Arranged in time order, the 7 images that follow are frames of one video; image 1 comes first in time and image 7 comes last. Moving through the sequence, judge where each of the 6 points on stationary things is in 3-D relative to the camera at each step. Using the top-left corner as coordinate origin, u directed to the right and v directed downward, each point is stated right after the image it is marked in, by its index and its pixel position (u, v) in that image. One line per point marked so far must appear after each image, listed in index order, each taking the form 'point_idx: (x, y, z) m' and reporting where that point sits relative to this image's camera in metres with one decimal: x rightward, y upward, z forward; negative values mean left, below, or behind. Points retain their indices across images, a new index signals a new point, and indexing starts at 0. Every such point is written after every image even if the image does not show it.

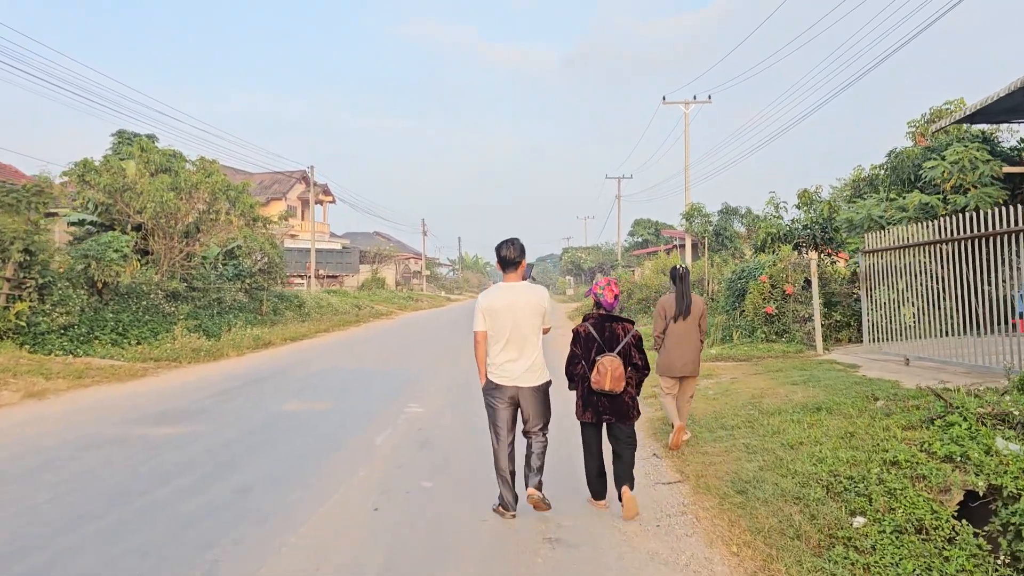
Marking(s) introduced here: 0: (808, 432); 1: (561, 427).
0: (+1.9, -0.9, +5.5) m
1: (+0.3, -1.1, +7.0) m
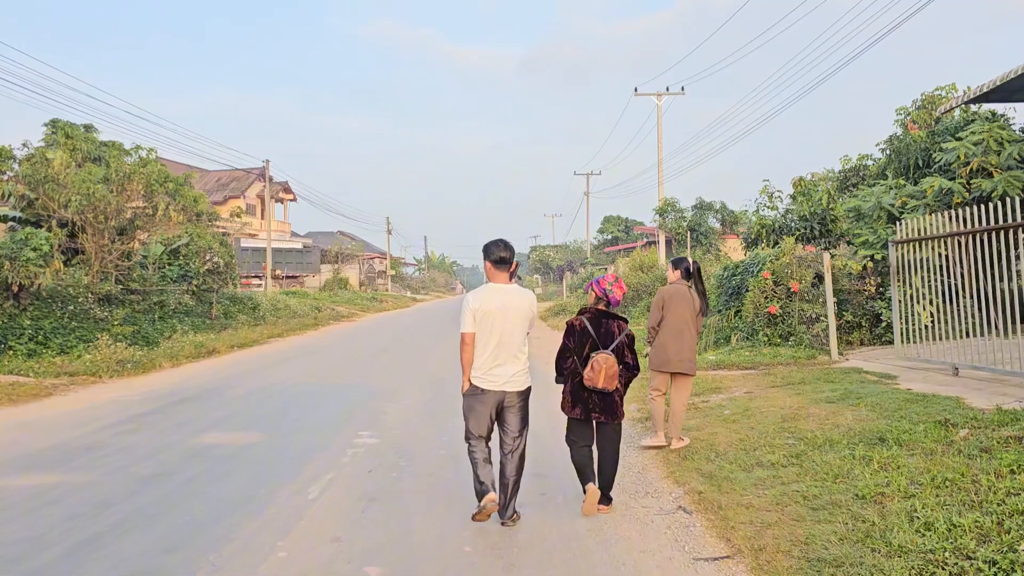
0: (+1.8, -0.9, +4.1) m
1: (+0.2, -1.1, +5.6) m
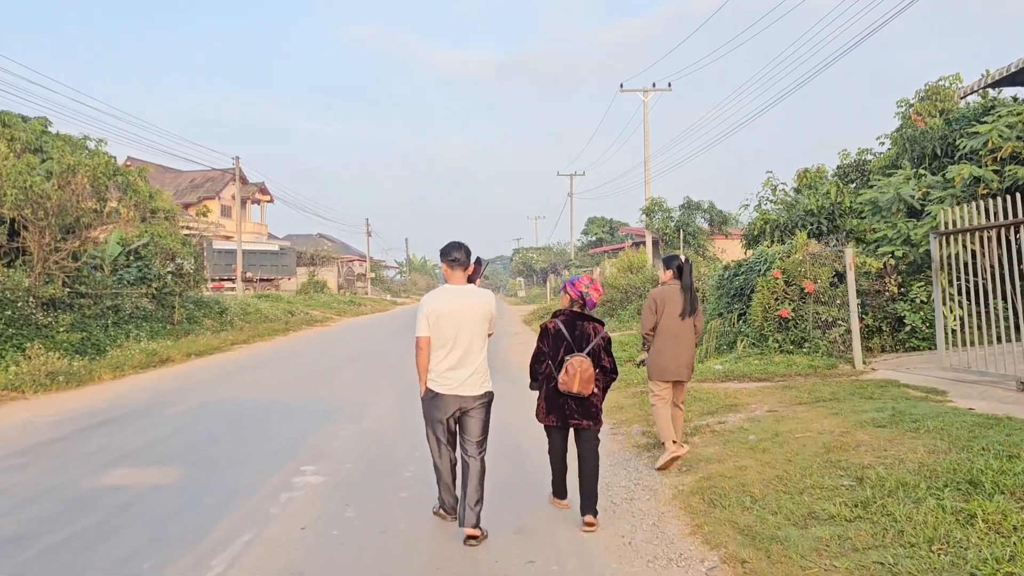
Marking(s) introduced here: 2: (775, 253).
0: (+1.7, -0.9, +3.0) m
1: (+0.1, -1.1, +4.4) m
2: (+3.1, +0.4, +10.1) m
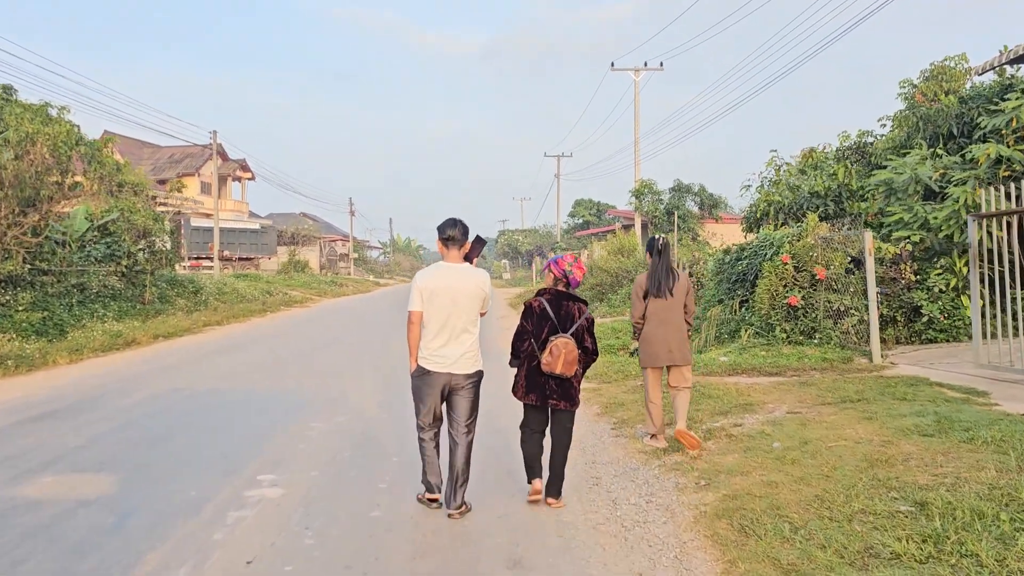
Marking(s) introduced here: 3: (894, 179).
0: (+1.7, -0.9, +2.3) m
1: (0.0, -1.1, +3.7) m
2: (+3.0, +0.6, +9.4) m
3: (+4.3, +1.2, +9.6) m
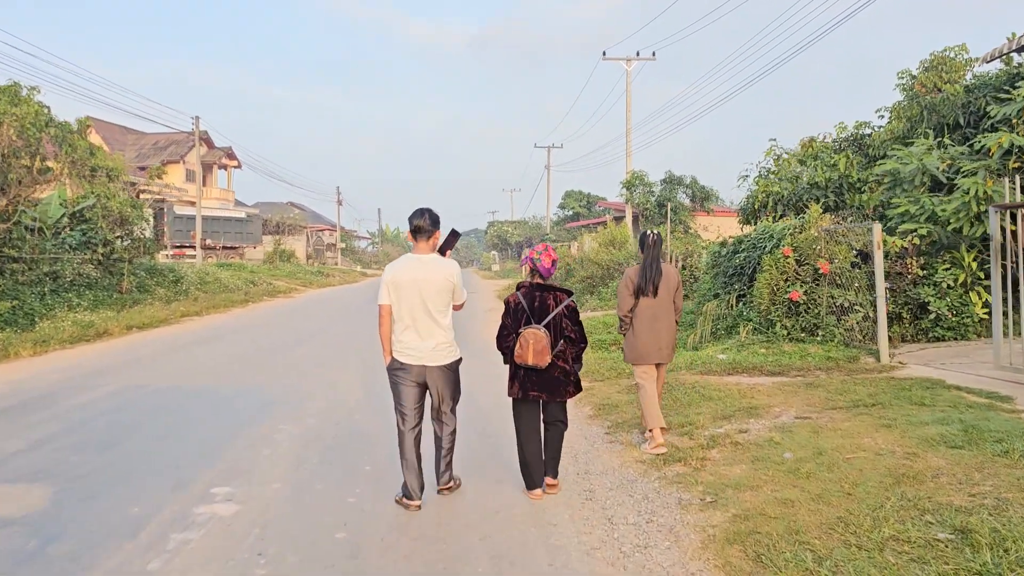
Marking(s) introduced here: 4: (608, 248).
0: (+1.7, -0.9, +1.9) m
1: (0.0, -1.0, +3.3) m
2: (+2.9, +0.6, +9.0) m
3: (+4.2, +1.3, +9.2) m
4: (+2.2, +0.9, +19.7) m
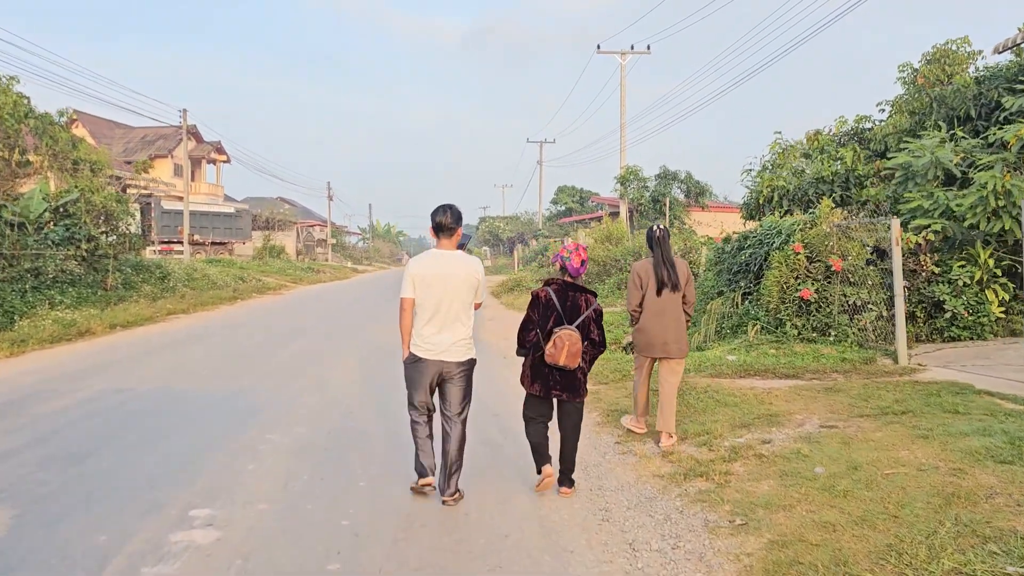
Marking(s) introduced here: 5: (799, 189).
0: (+1.7, -0.9, +1.5) m
1: (0.0, -1.0, +2.9) m
2: (+2.9, +0.7, +8.7) m
3: (+4.2, +1.3, +8.9) m
4: (+2.1, +1.0, +19.4) m
5: (+3.7, +1.3, +10.9) m
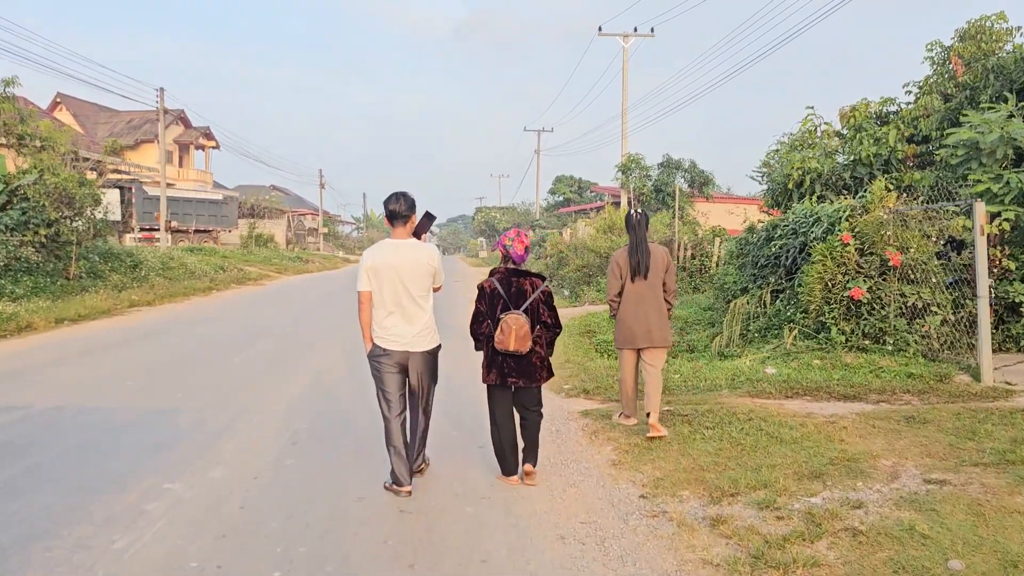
0: (+1.7, -0.9, +0.2) m
1: (0.0, -1.1, +1.6) m
2: (+2.8, +0.7, +7.3) m
3: (+4.1, +1.3, +7.5) m
4: (+2.0, +1.1, +18.0) m
5: (+3.6, +1.3, +9.5) m
